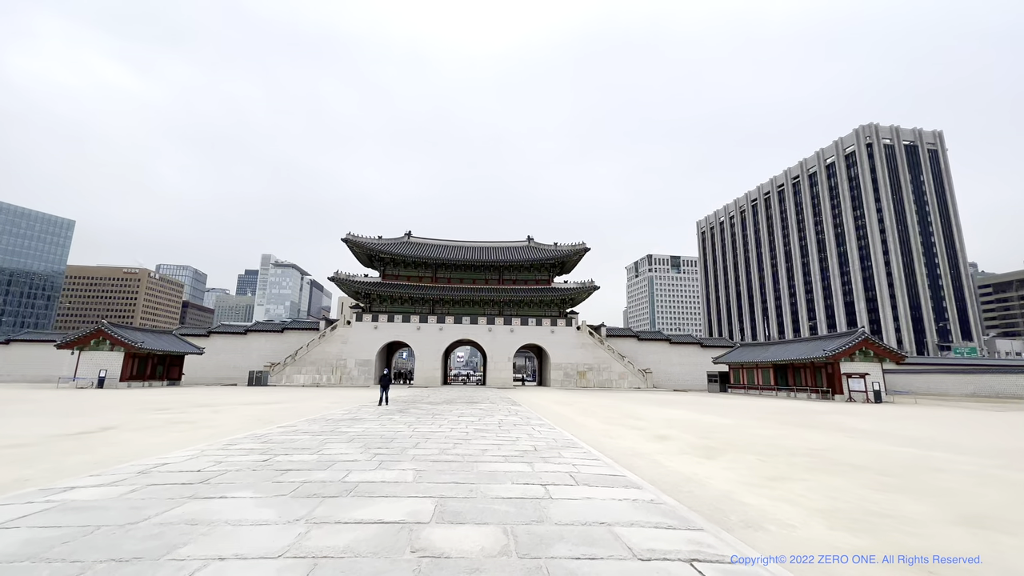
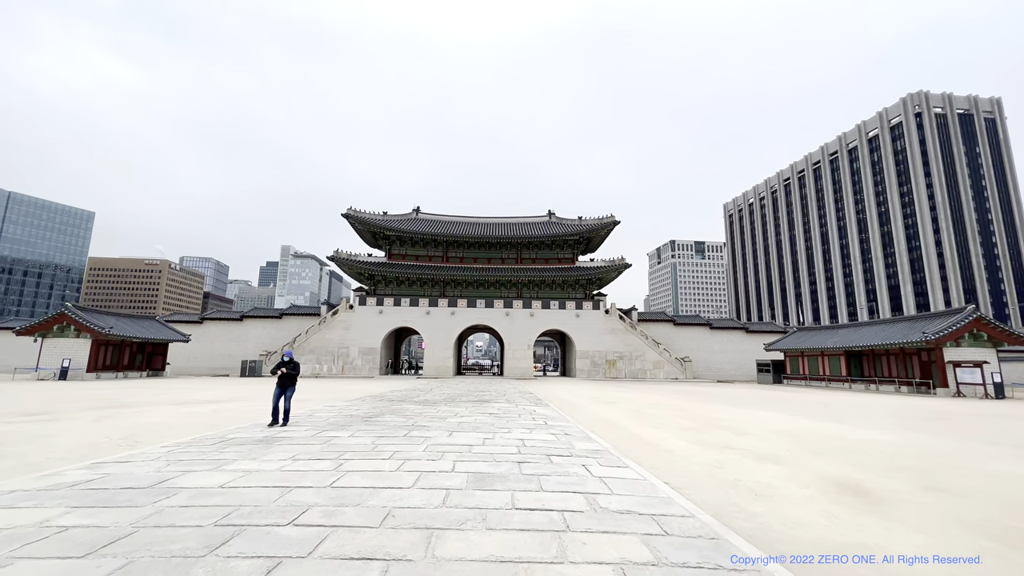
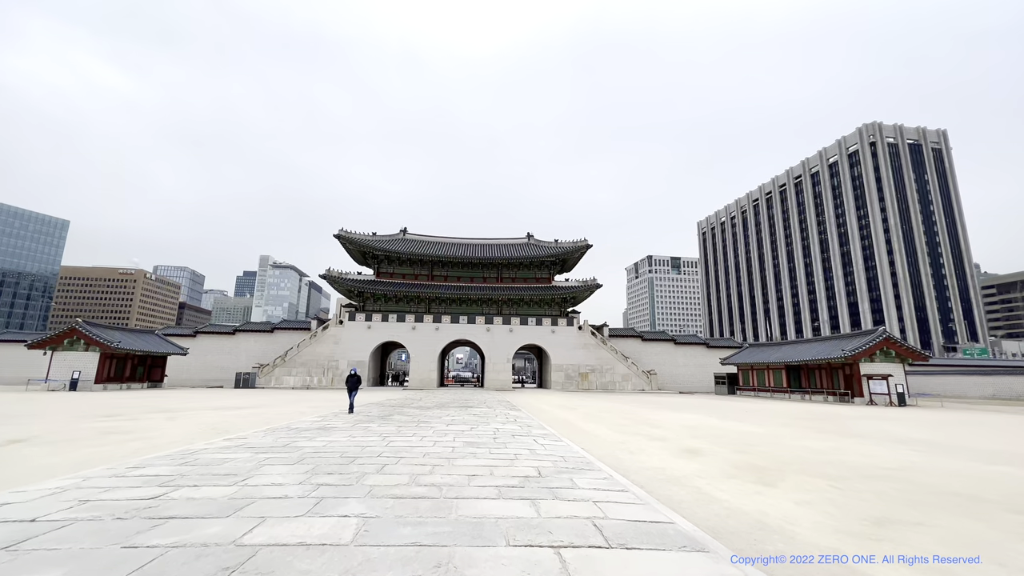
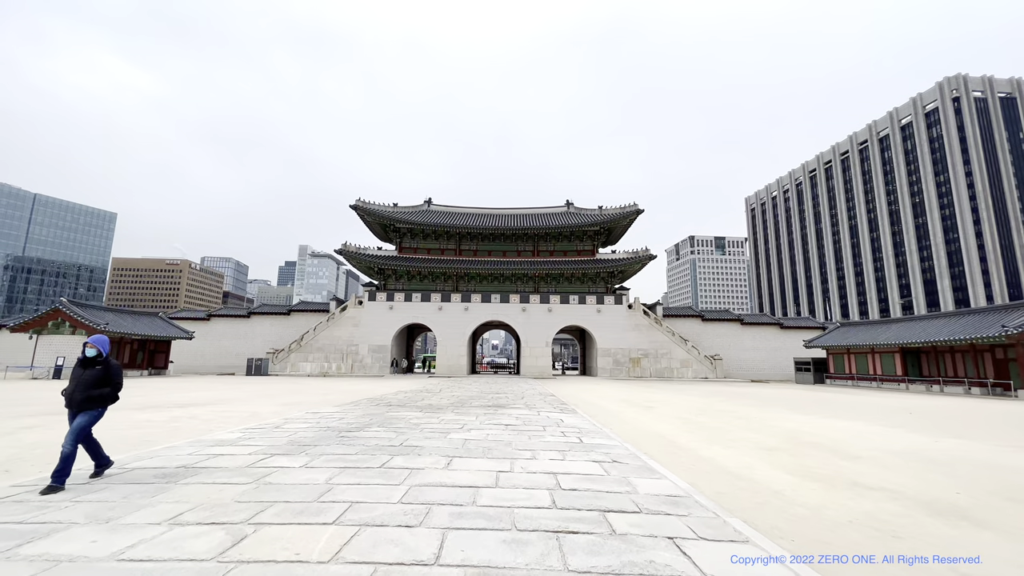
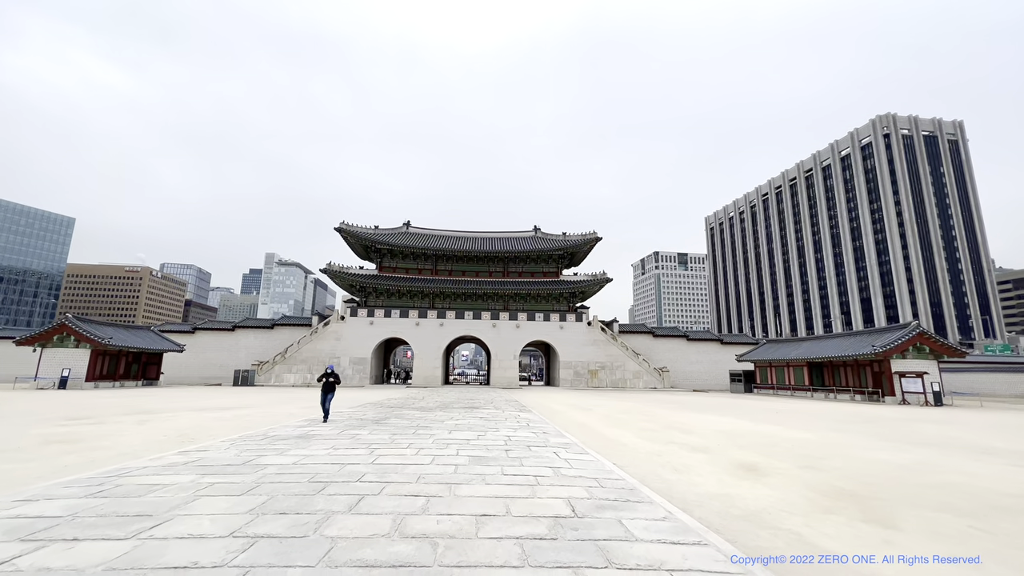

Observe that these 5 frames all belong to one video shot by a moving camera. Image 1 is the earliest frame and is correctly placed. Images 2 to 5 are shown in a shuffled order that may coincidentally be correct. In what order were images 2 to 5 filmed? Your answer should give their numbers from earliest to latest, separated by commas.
3, 5, 2, 4
